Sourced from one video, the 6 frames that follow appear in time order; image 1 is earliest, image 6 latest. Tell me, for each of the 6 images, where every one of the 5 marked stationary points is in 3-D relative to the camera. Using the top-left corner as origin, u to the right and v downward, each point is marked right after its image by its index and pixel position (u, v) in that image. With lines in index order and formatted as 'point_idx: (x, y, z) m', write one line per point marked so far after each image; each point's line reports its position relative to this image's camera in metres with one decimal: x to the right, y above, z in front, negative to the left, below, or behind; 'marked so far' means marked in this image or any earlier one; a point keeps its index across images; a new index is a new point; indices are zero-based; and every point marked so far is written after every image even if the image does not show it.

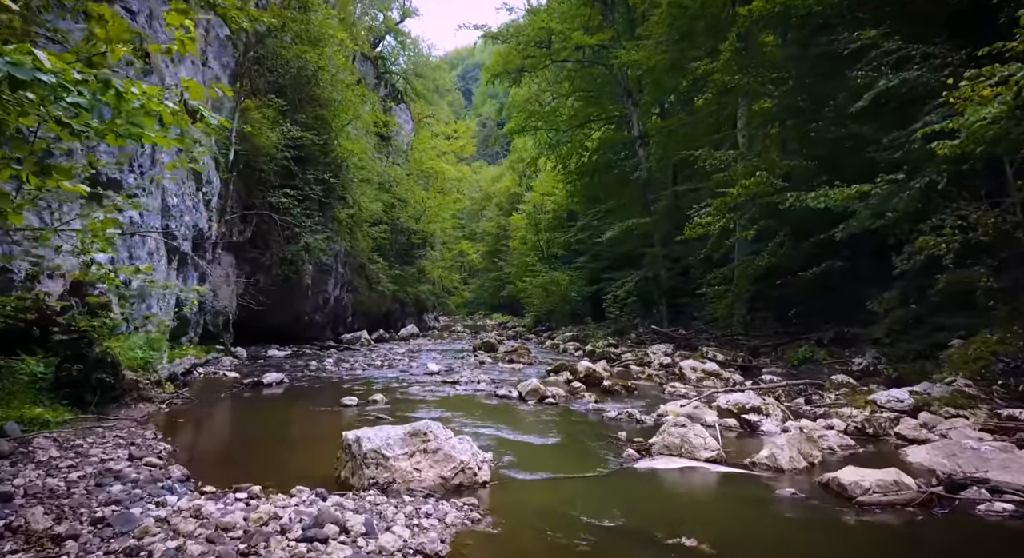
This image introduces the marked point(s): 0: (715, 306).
0: (+5.5, -0.7, +19.6) m
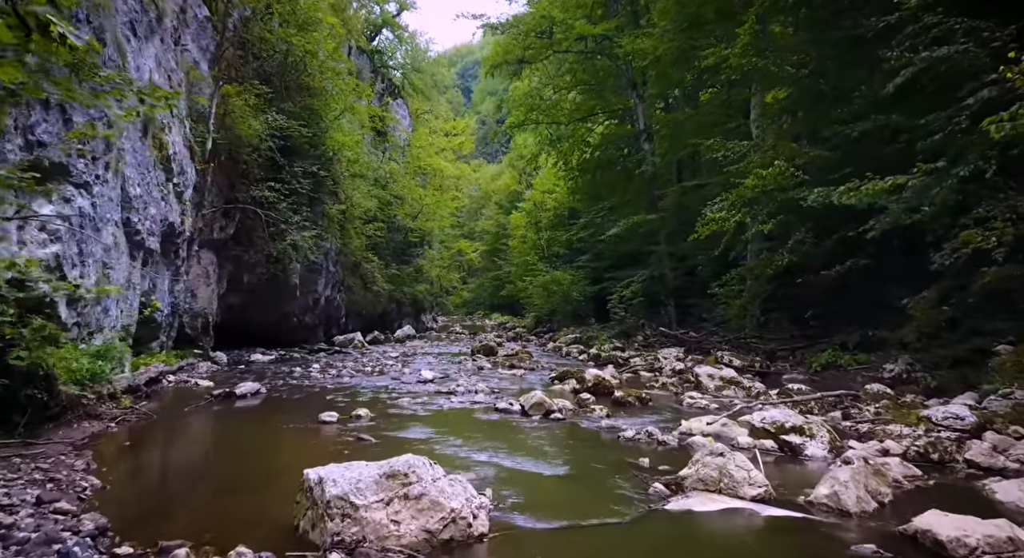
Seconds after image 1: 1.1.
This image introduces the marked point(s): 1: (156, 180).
0: (+5.5, -0.7, +18.5) m
1: (-5.0, +1.4, +10.2) m
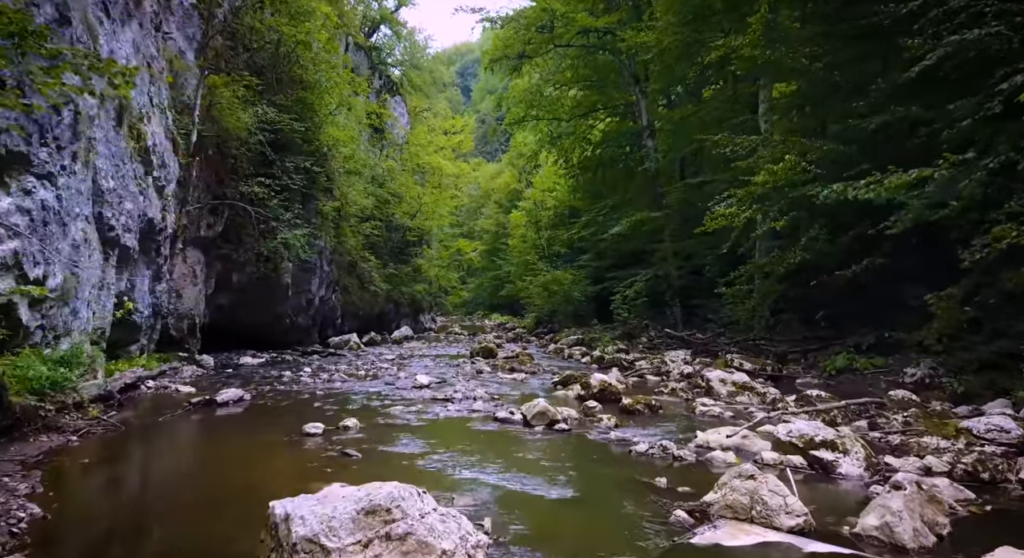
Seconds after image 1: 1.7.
0: (+5.5, -0.7, +17.9) m
1: (-5.0, +1.4, +9.6) m
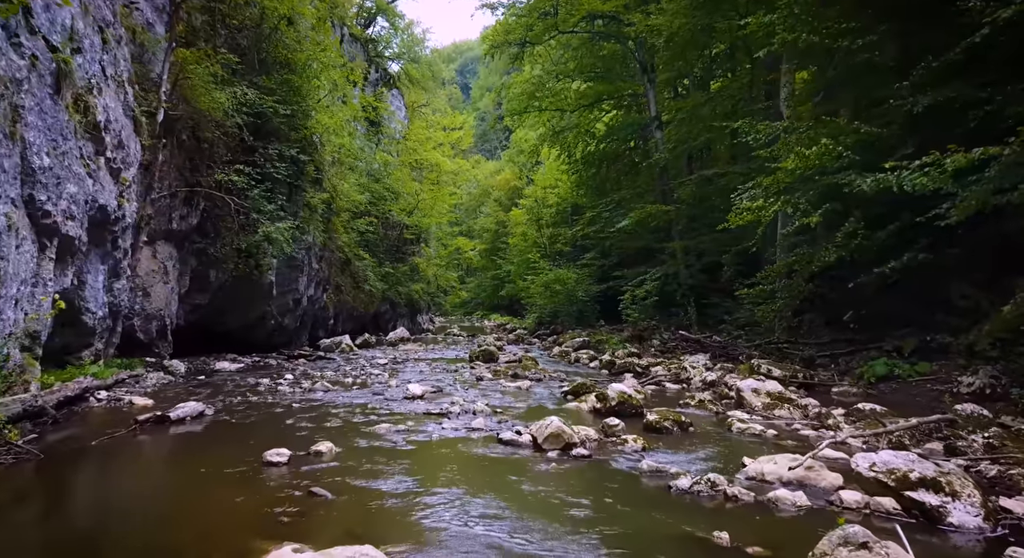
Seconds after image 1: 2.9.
0: (+5.5, -0.7, +16.6) m
1: (-4.9, +1.4, +8.2) m
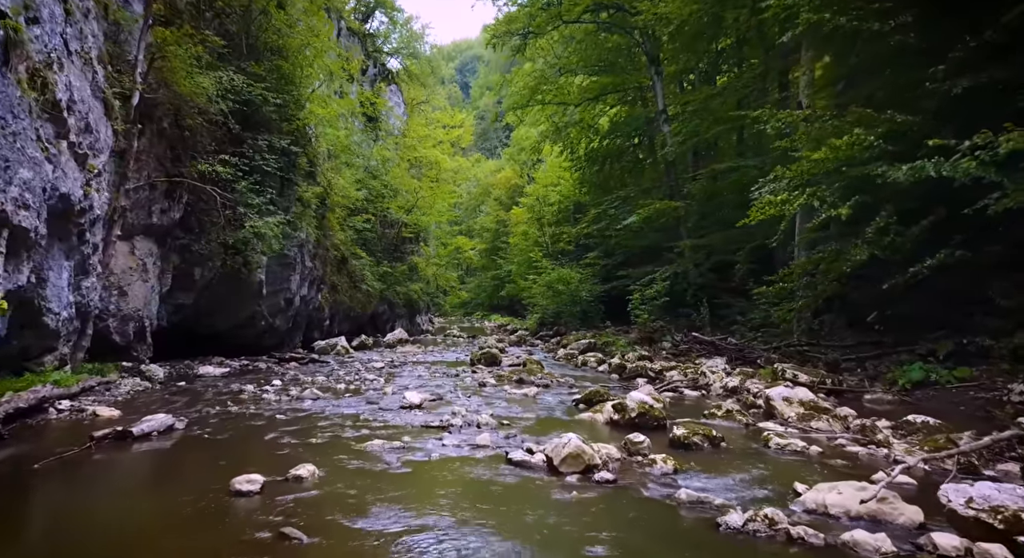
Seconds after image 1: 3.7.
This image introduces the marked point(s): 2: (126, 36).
0: (+5.6, -0.6, +15.7) m
1: (-4.8, +1.5, +7.4) m
2: (-5.6, +3.5, +10.5) m
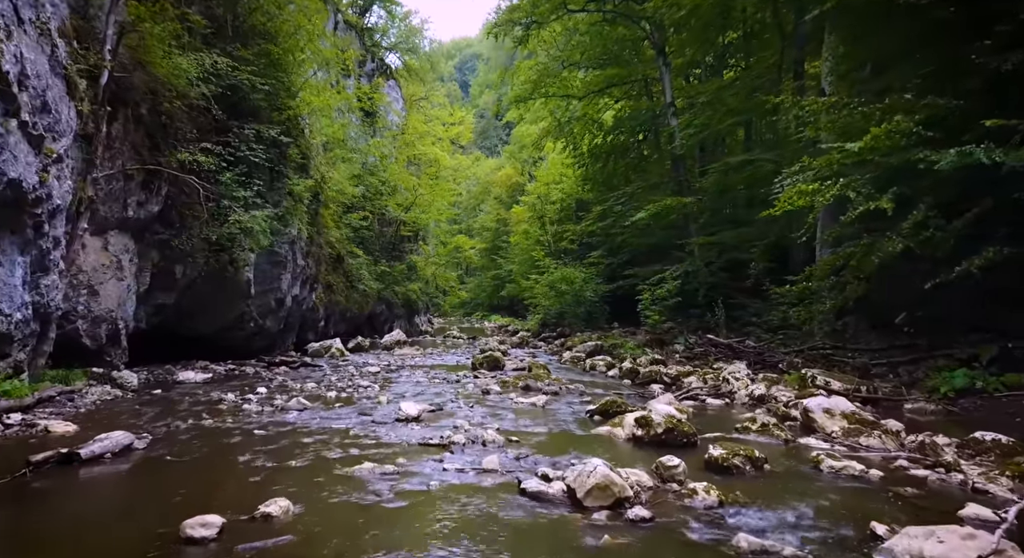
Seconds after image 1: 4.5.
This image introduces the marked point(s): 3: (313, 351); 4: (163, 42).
0: (+5.7, -0.6, +14.8) m
1: (-4.7, +1.5, +6.4) m
2: (-5.5, +3.5, +9.6) m
3: (-4.7, -1.7, +17.0) m
4: (-5.2, +3.5, +11.1) m
